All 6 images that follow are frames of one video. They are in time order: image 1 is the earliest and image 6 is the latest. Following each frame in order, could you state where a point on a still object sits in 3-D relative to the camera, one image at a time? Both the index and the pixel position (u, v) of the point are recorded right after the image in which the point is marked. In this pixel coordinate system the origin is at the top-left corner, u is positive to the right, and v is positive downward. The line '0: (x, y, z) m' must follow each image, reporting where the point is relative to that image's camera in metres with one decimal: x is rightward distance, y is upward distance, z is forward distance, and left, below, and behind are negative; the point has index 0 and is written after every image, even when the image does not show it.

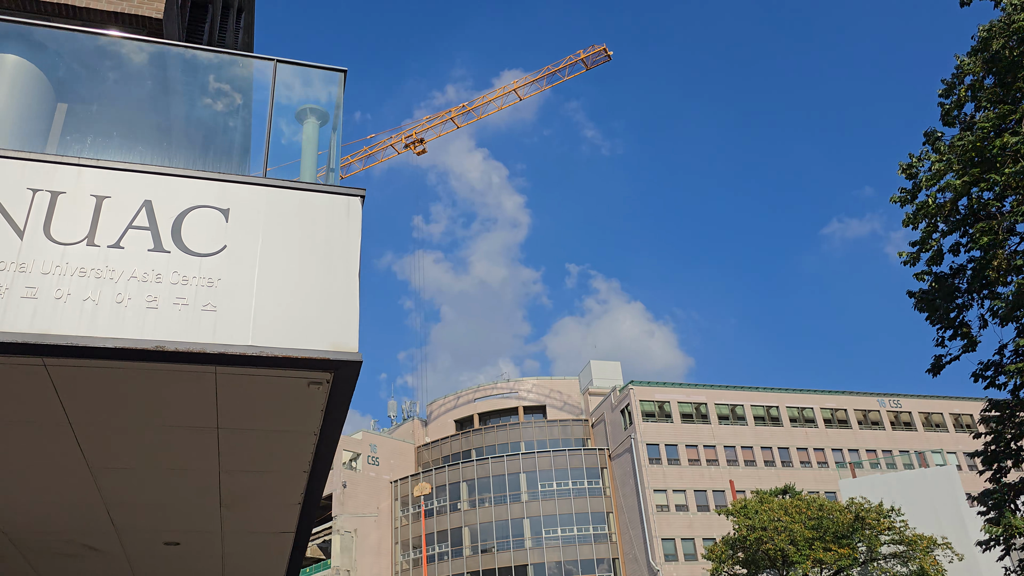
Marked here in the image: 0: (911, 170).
0: (+6.8, +2.0, +14.3) m
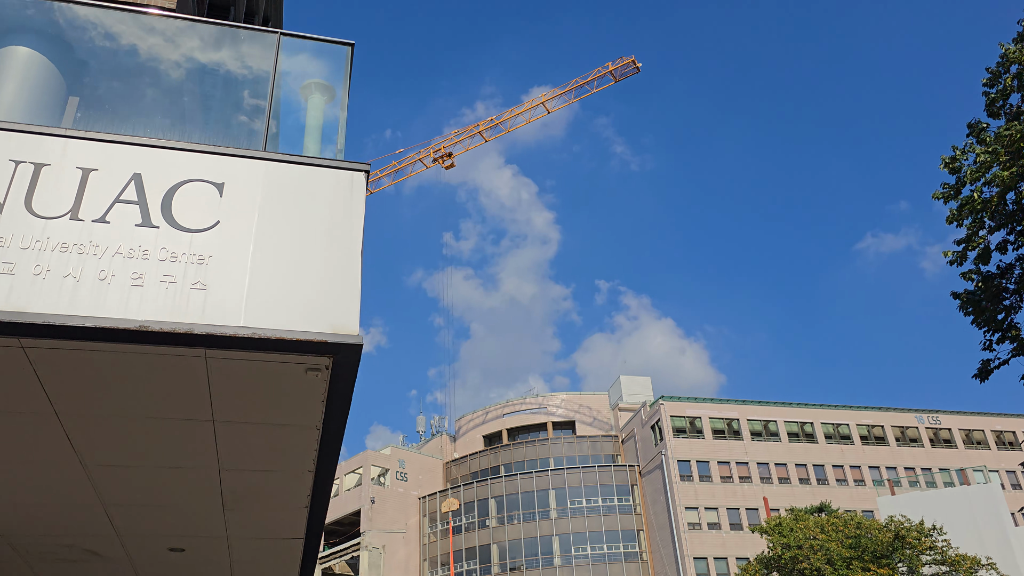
0: (+7.2, +2.0, +13.6) m
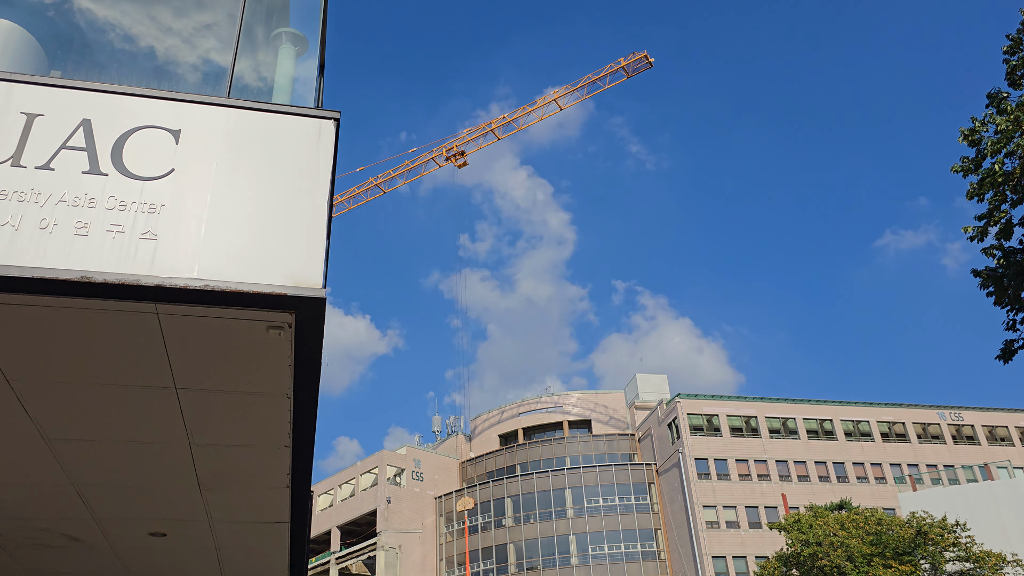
0: (+7.2, +2.4, +13.1) m
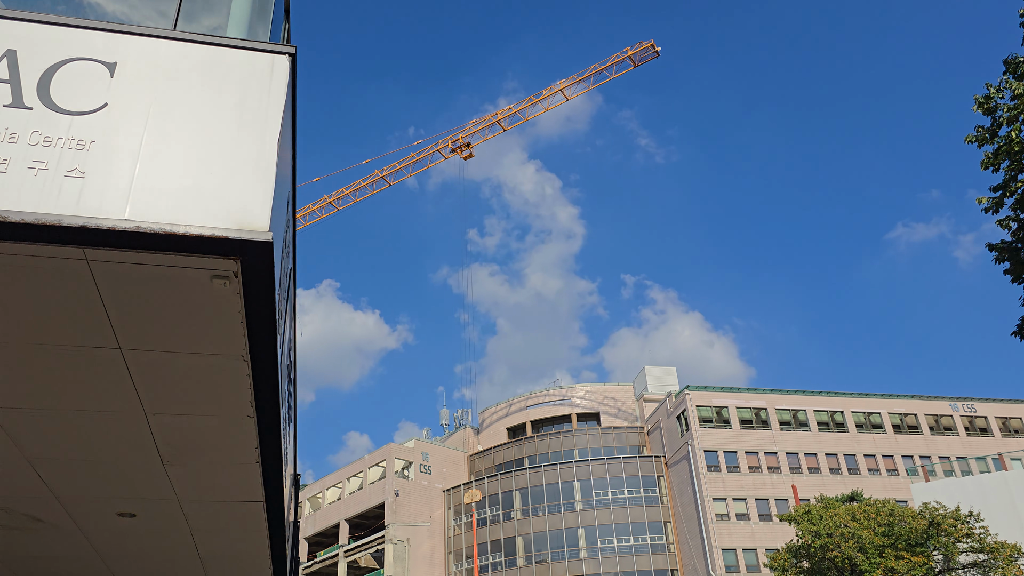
0: (+7.1, +2.8, +12.5) m
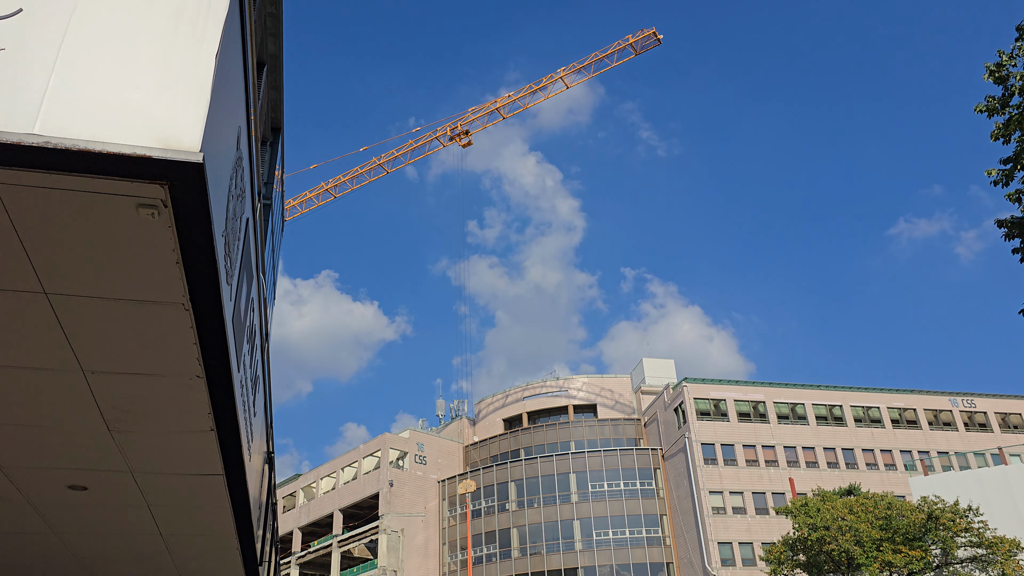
0: (+7.0, +3.1, +11.9) m
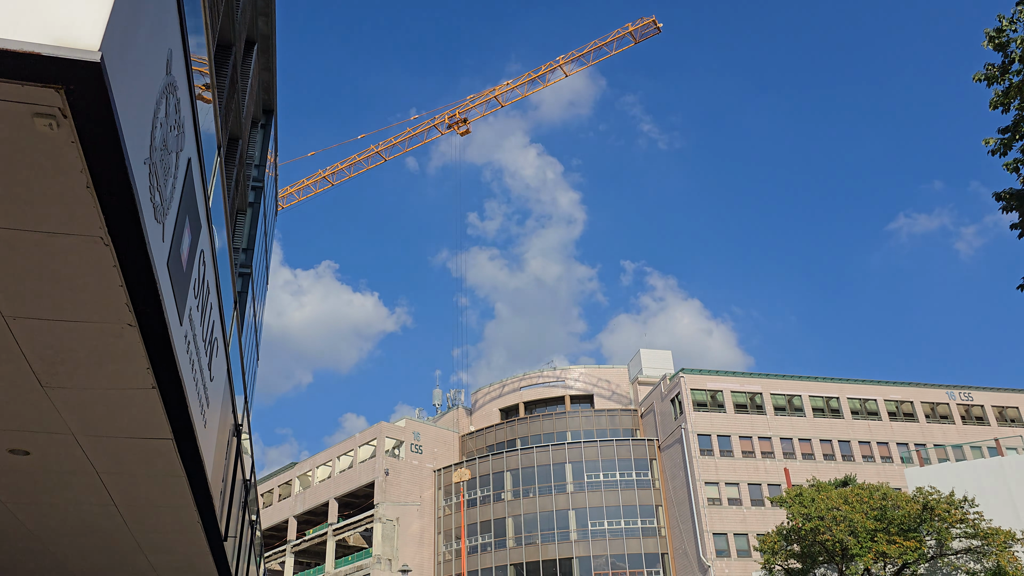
0: (+6.7, +3.4, +11.5) m
